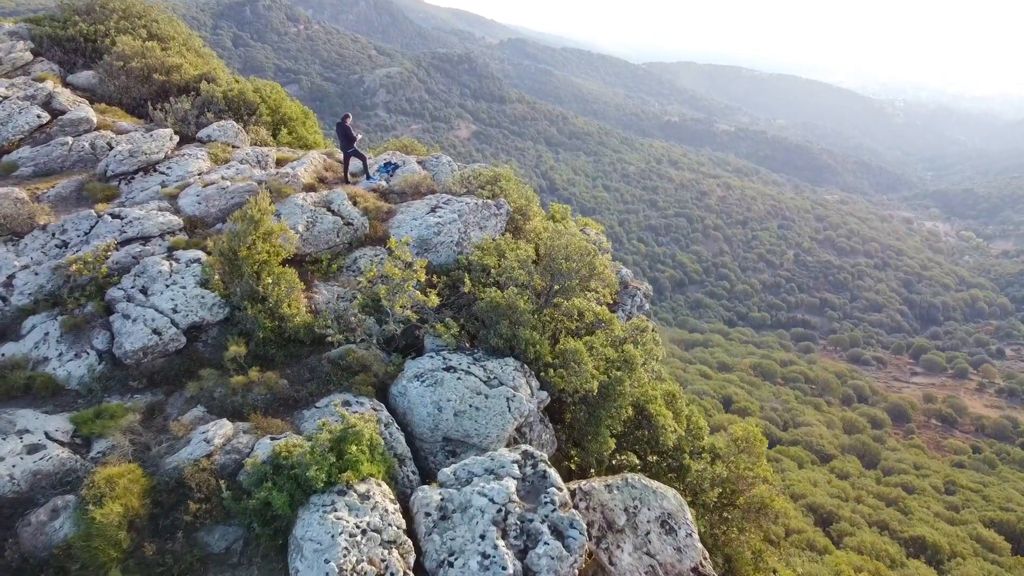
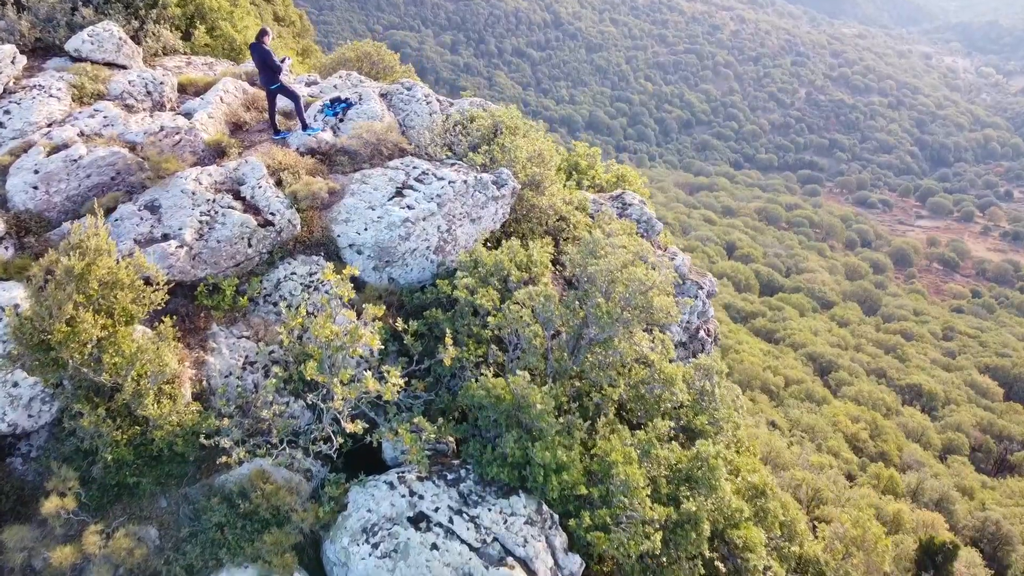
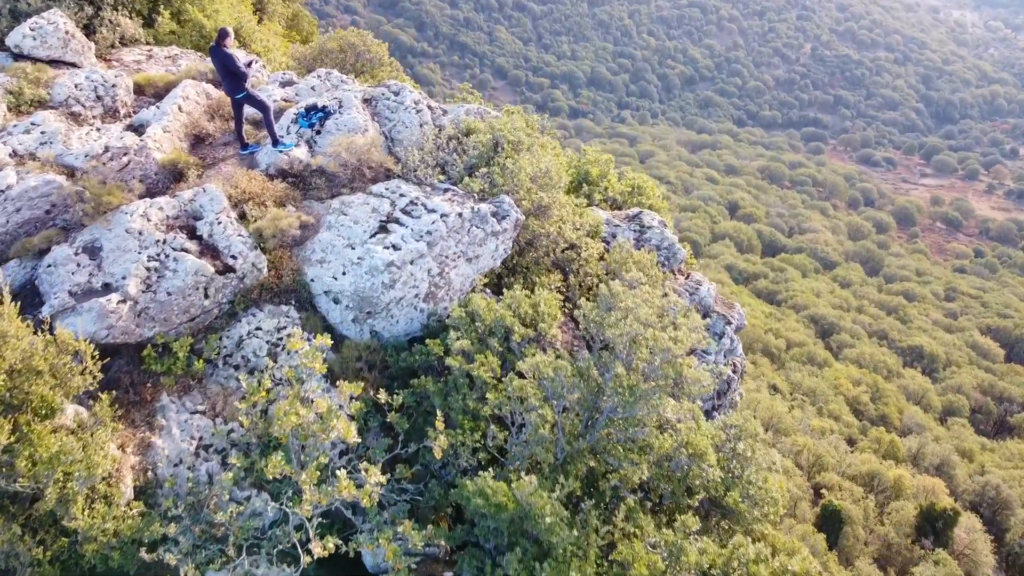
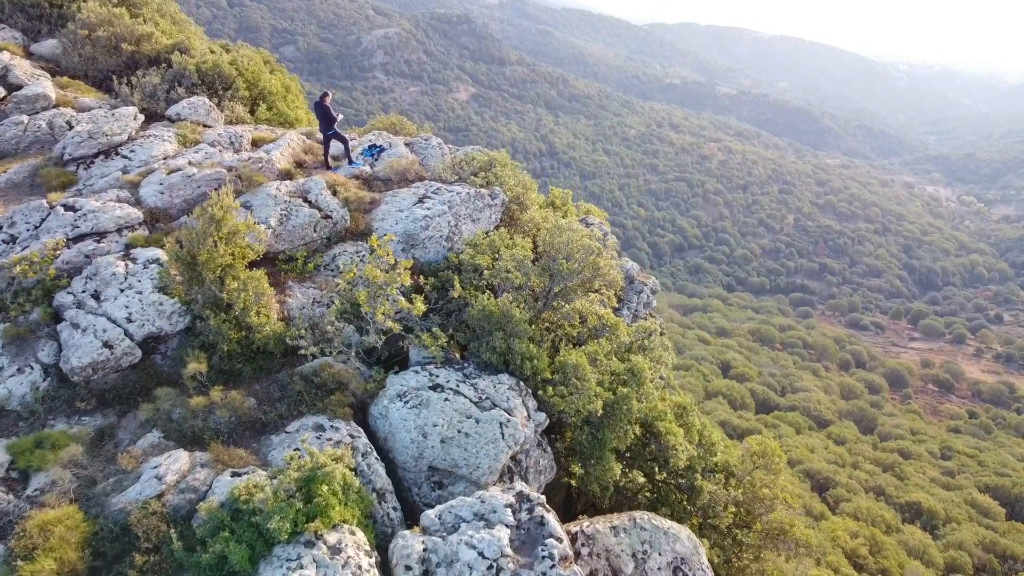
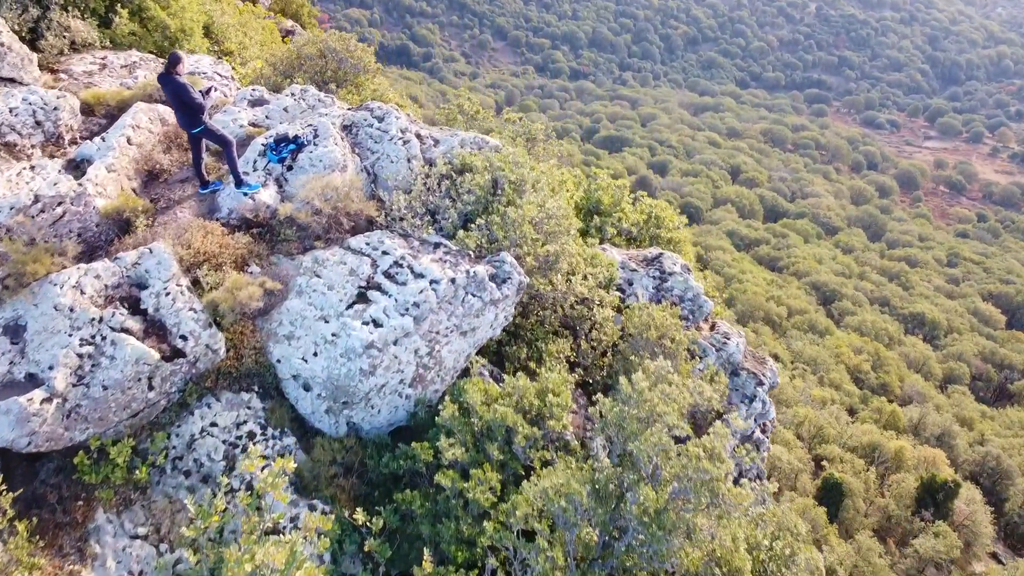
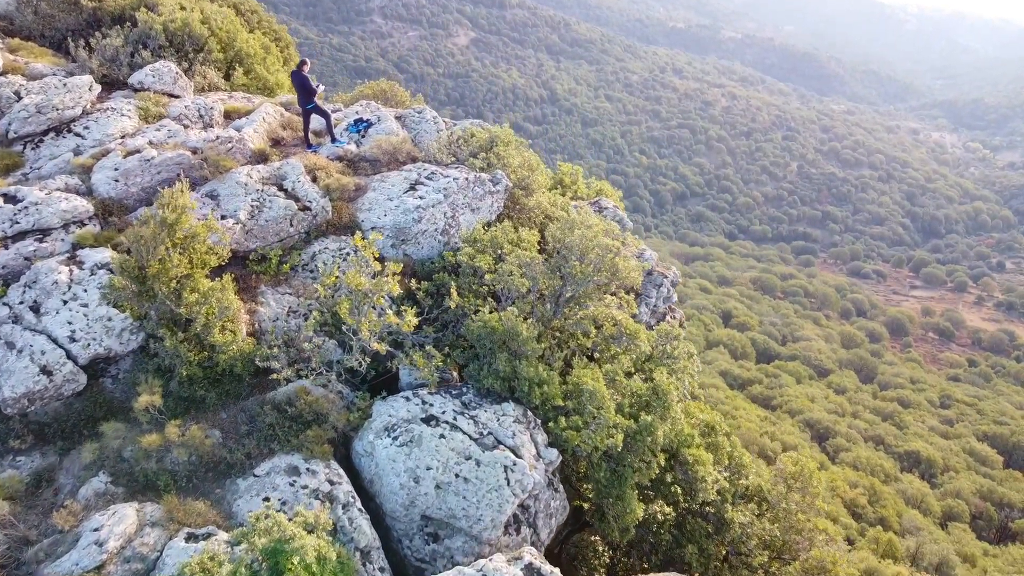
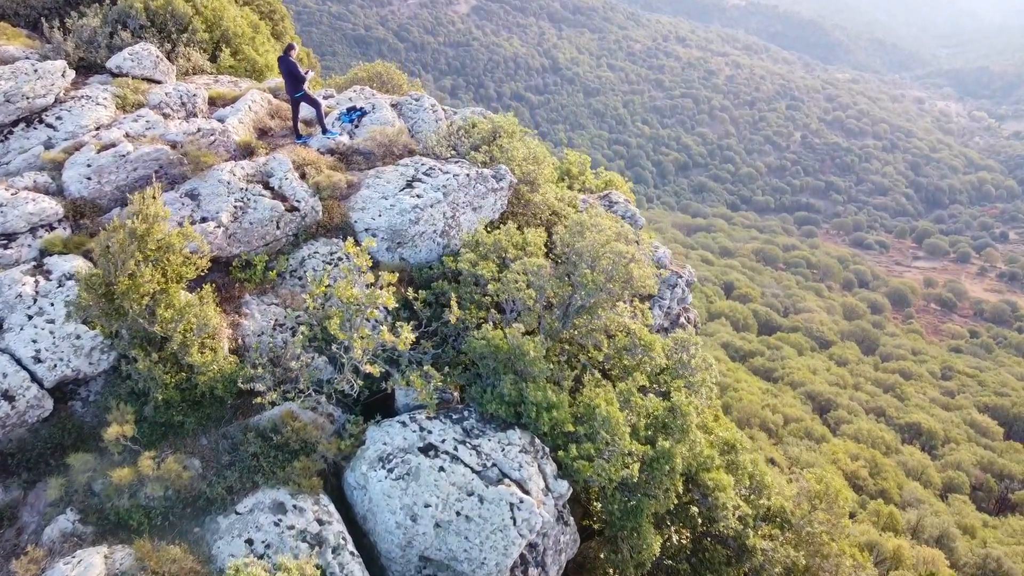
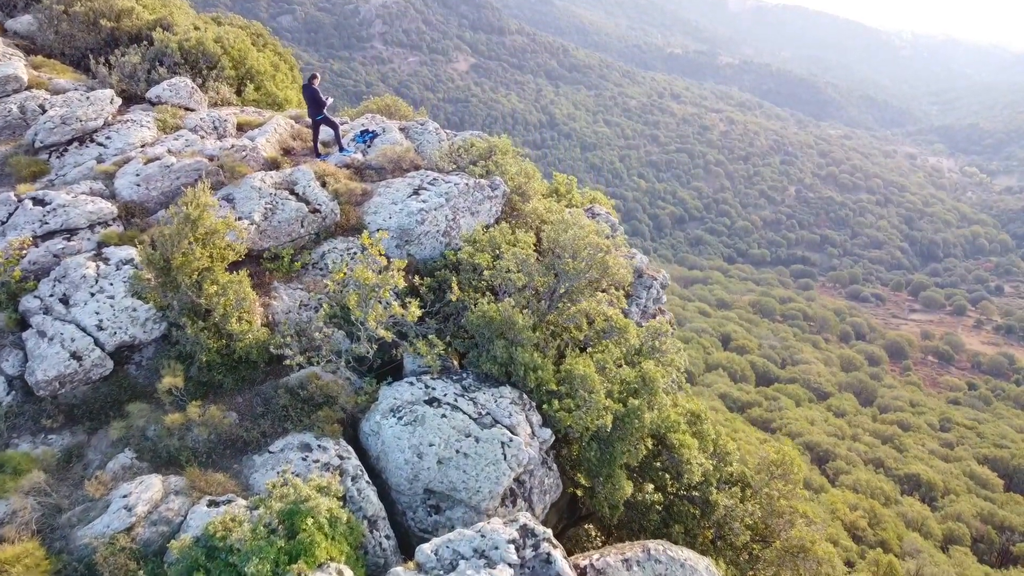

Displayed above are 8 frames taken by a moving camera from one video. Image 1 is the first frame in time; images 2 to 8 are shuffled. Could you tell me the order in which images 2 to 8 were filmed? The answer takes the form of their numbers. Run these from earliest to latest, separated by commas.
4, 8, 6, 7, 2, 3, 5
